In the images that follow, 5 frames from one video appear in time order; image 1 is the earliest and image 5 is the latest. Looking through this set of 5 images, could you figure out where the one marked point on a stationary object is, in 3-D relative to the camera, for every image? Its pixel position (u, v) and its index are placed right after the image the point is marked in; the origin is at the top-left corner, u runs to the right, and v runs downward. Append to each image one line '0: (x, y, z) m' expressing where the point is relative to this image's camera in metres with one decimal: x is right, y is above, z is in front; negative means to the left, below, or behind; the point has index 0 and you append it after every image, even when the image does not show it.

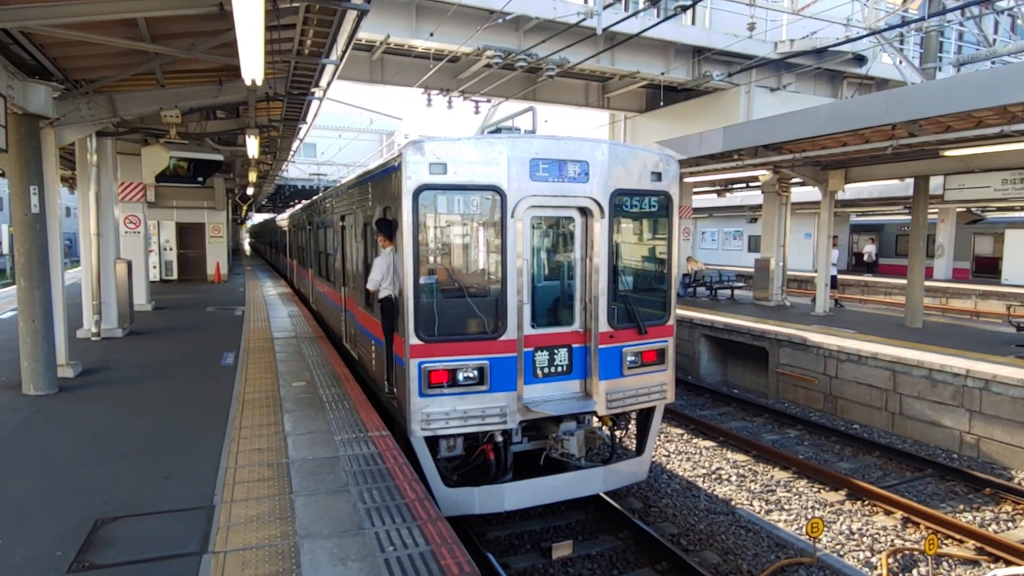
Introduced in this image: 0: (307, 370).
0: (-2.3, -0.9, +7.1) m
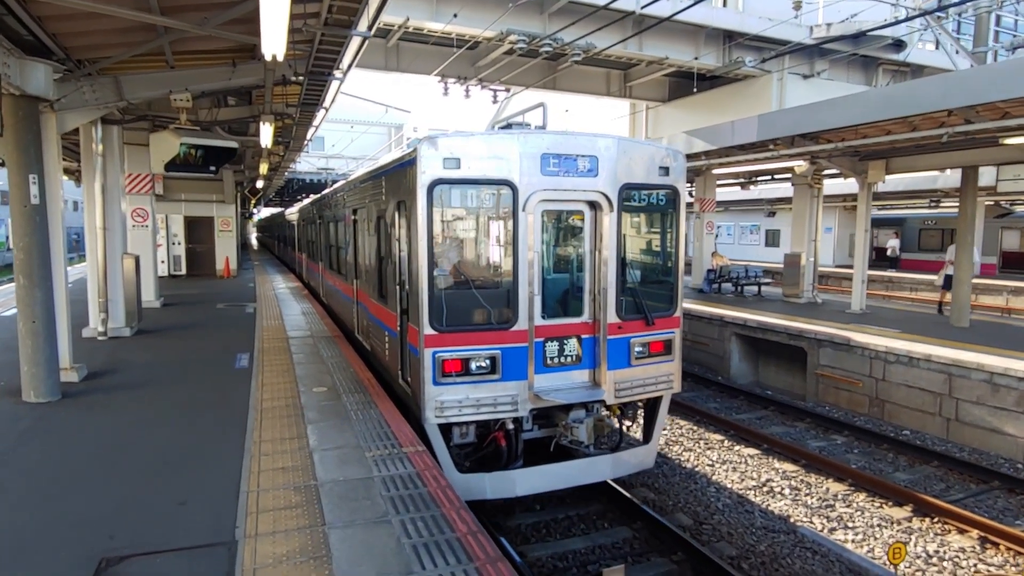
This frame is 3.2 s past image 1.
0: (-2.0, -0.9, +6.6) m
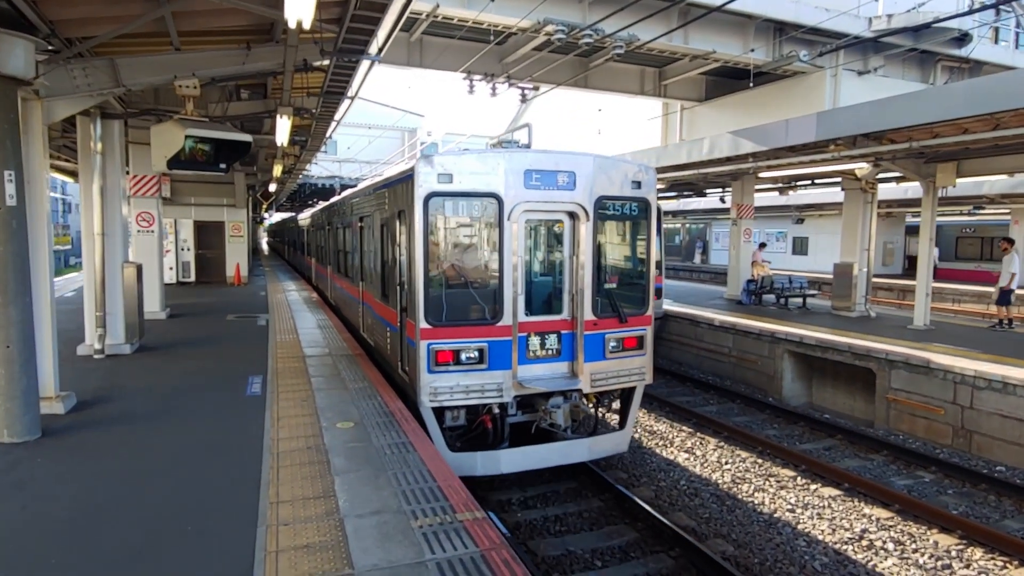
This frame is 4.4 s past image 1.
0: (-1.5, -1.1, +5.8) m
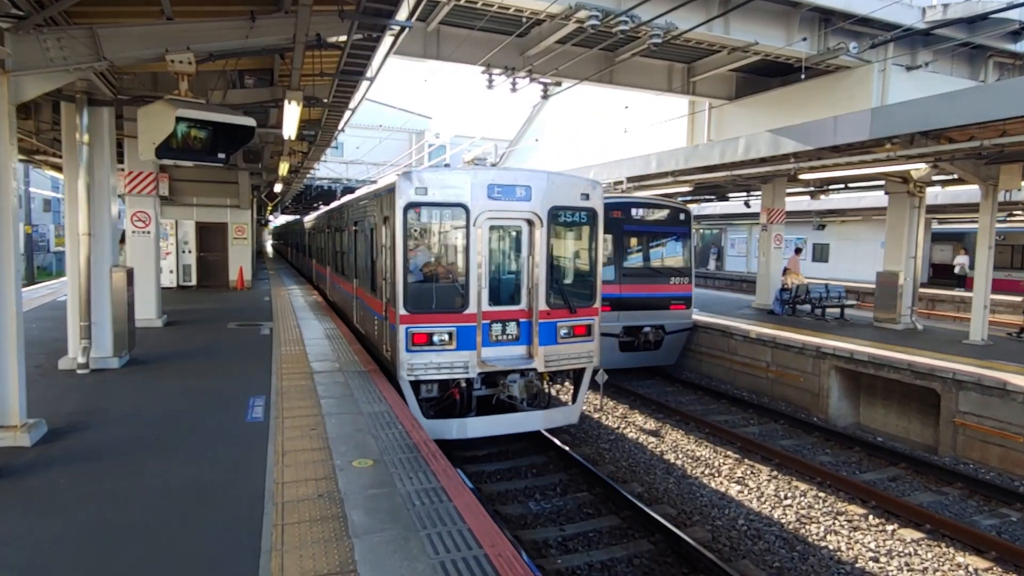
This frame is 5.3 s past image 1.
0: (-1.1, -1.1, +5.0) m
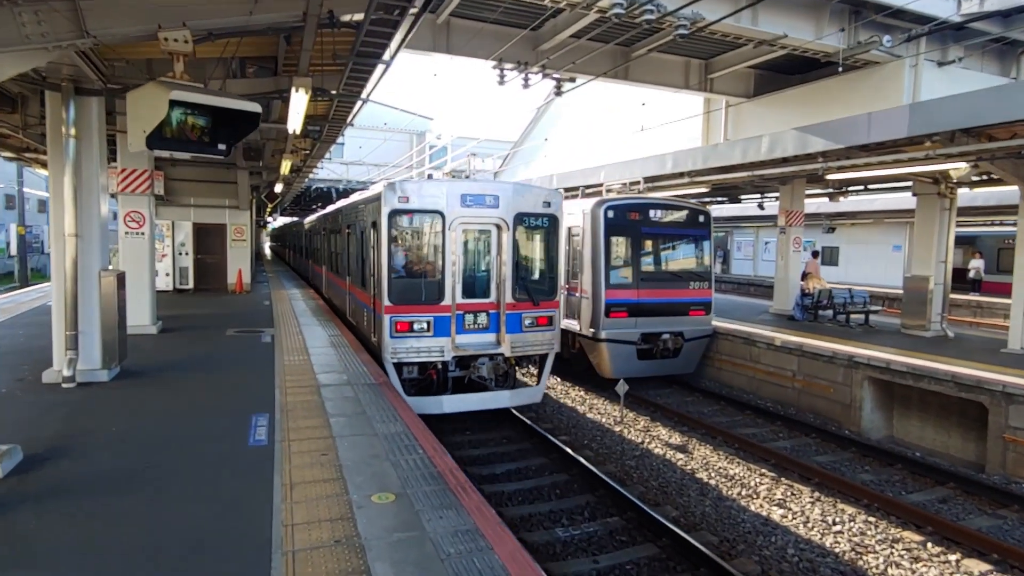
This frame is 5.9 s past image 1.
0: (-0.9, -1.2, +4.4) m
